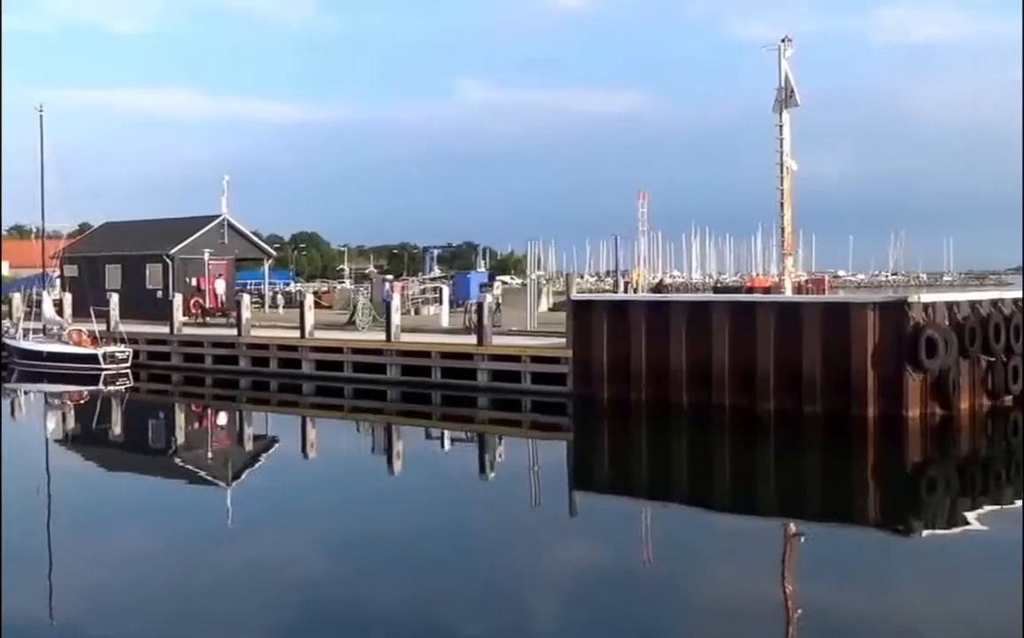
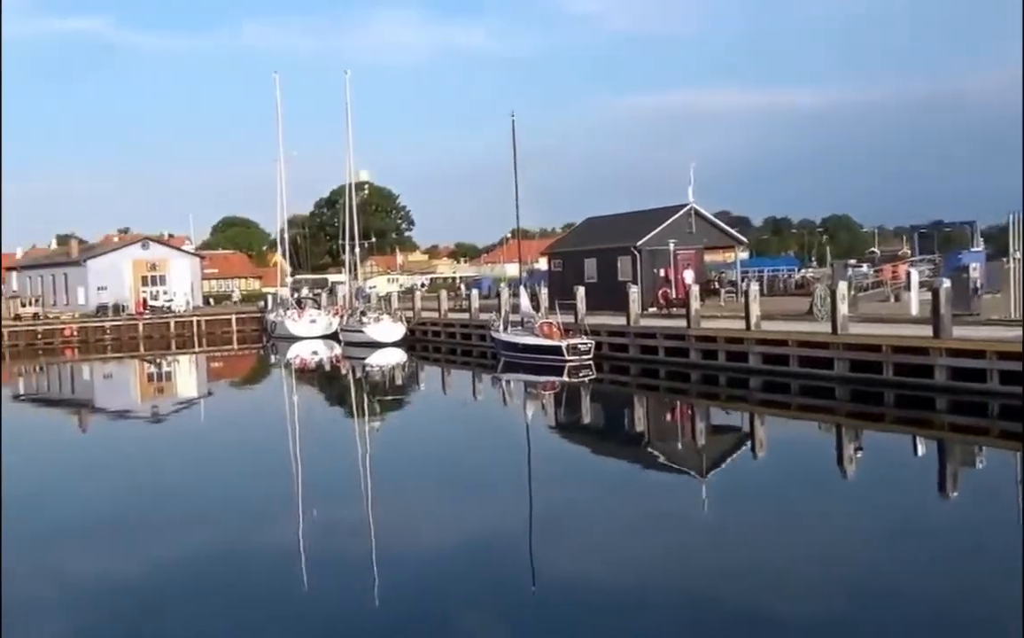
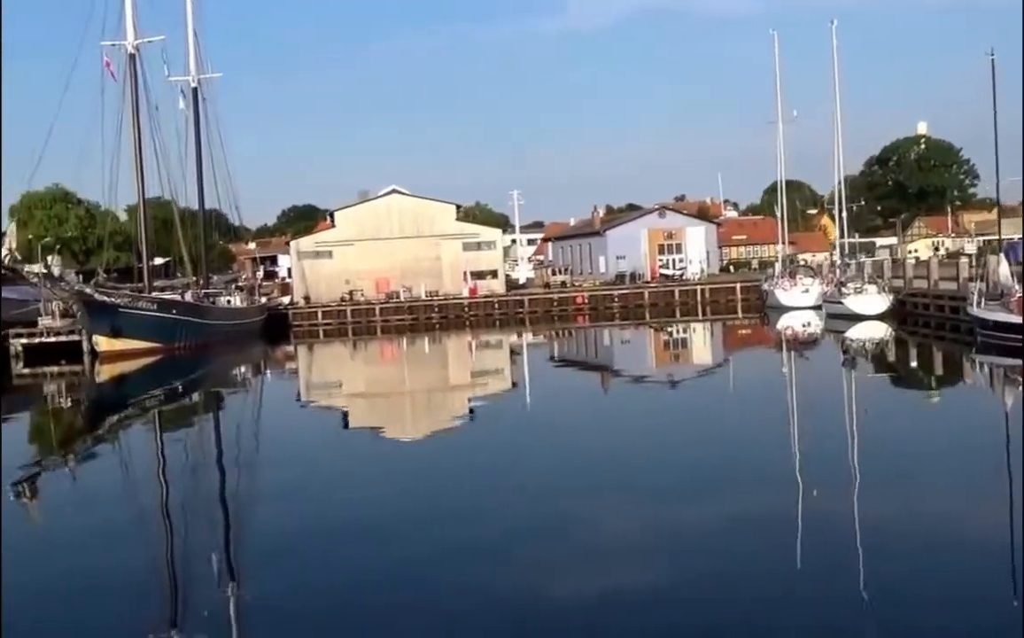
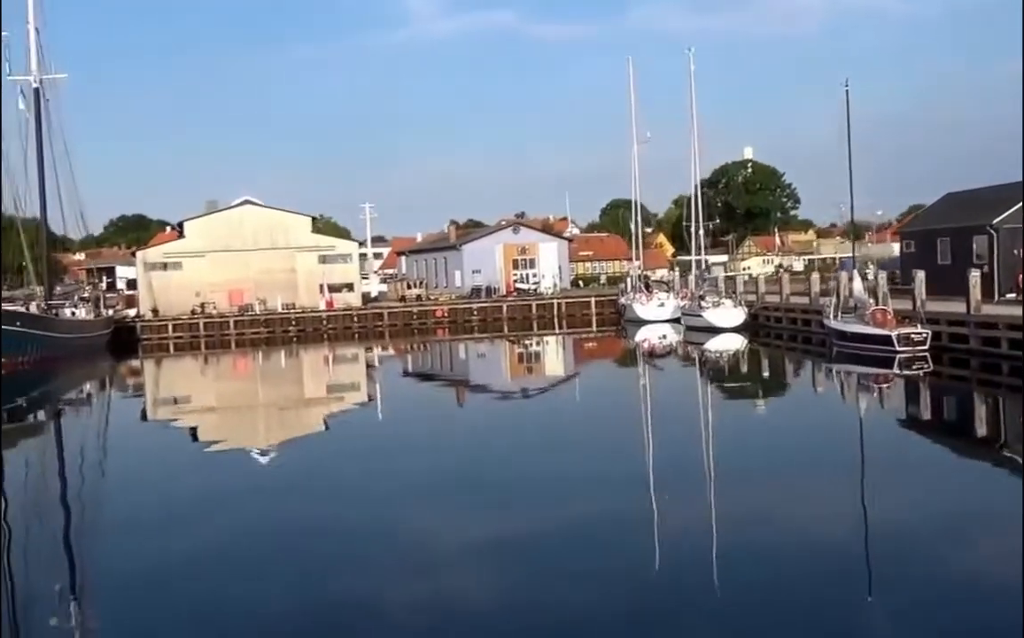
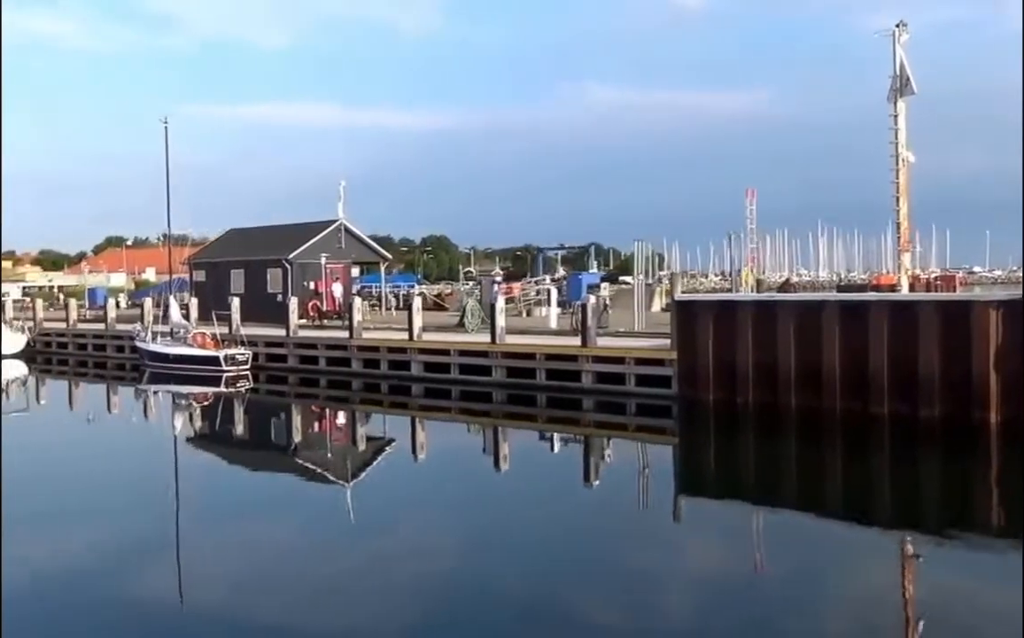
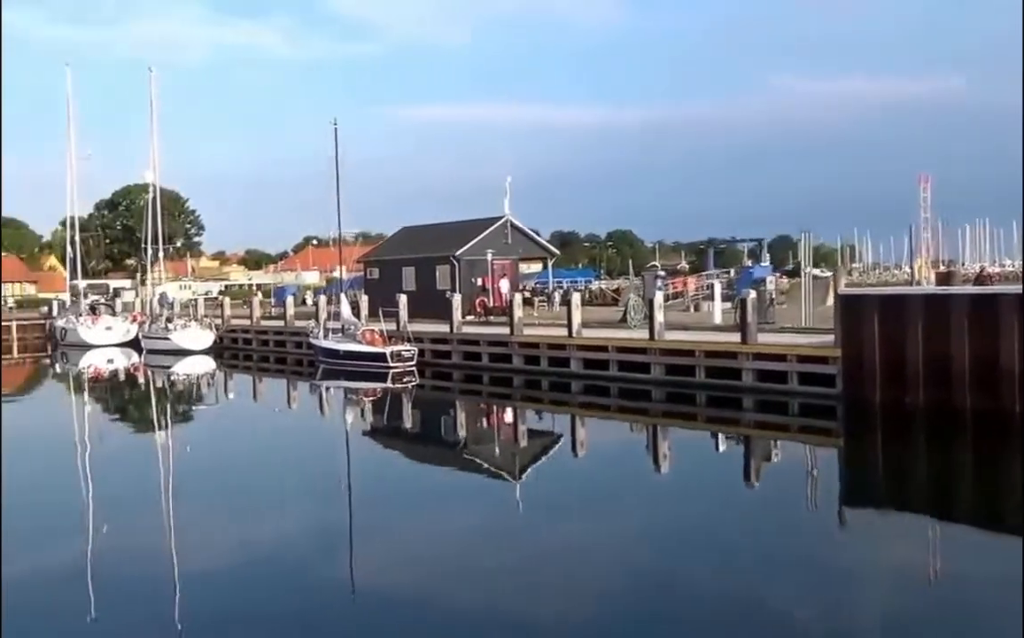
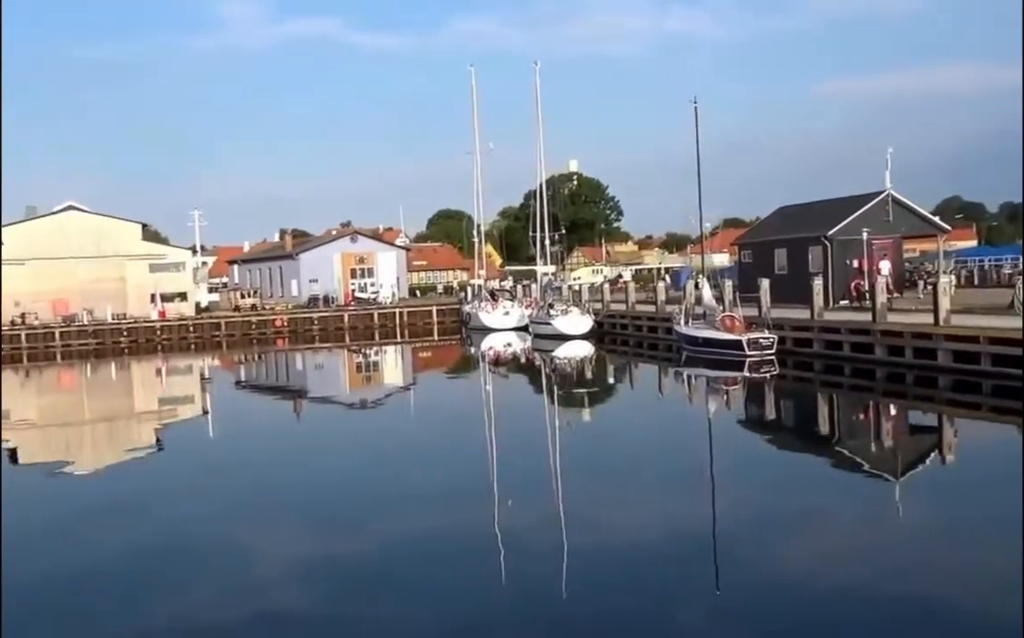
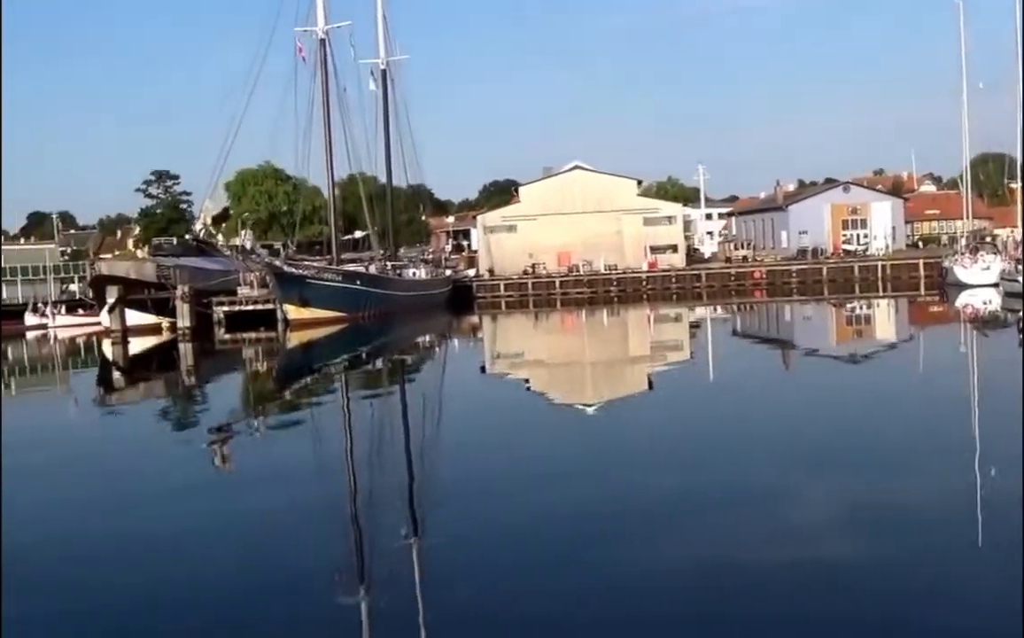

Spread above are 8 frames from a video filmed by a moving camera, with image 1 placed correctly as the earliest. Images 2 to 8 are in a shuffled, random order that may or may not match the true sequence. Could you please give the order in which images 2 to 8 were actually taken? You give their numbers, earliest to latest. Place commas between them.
5, 6, 2, 7, 4, 3, 8
